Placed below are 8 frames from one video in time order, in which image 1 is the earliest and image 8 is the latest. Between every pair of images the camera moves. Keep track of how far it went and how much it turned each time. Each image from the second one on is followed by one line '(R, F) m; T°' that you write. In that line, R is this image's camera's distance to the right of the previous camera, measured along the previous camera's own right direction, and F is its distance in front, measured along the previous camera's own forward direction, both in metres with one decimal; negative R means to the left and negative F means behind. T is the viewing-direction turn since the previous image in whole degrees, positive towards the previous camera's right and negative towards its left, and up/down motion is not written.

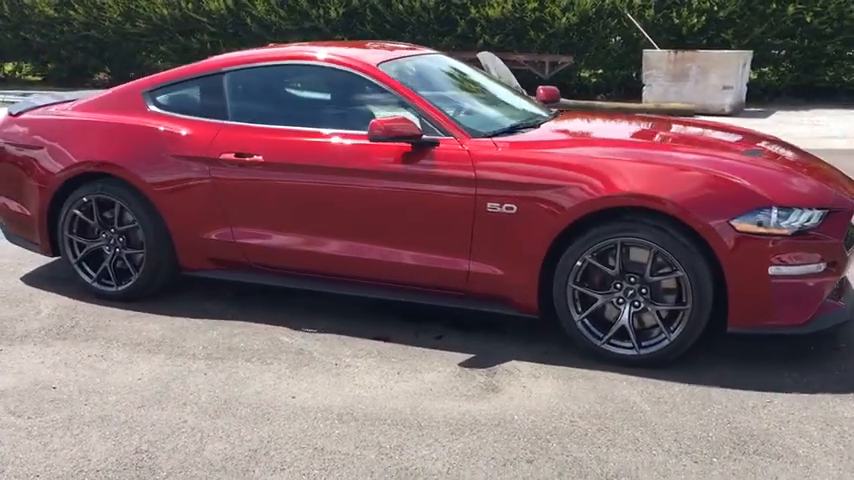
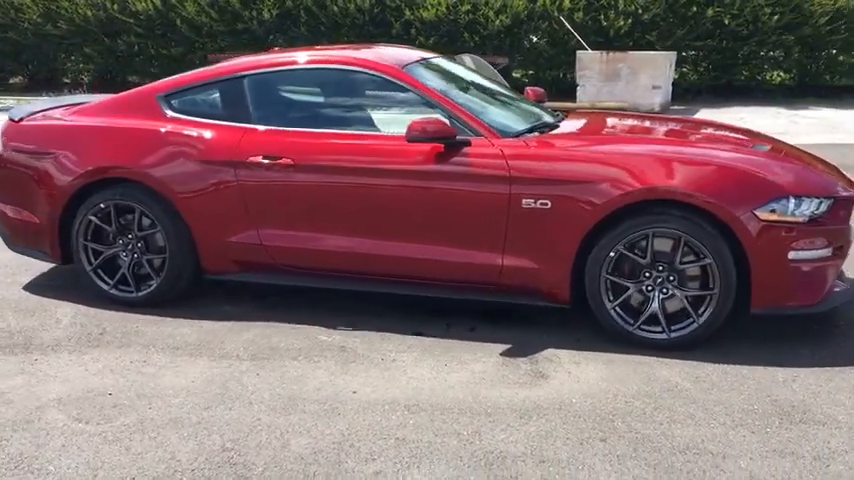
(-0.7, -0.1) m; +6°
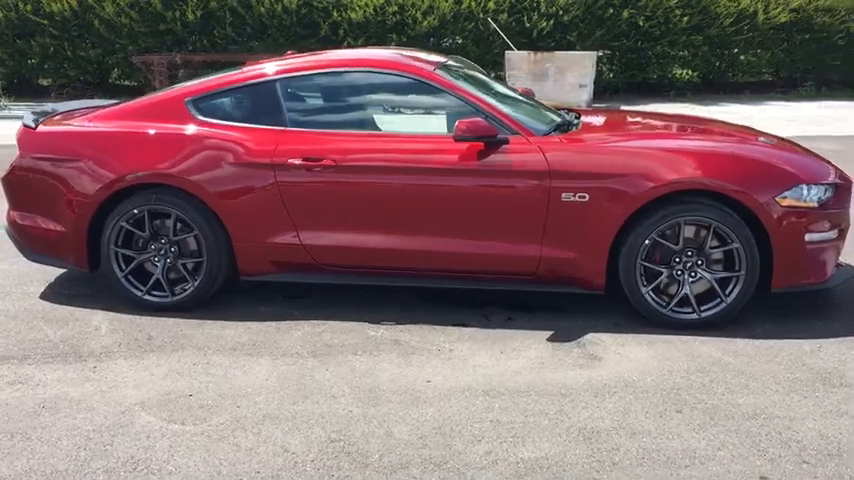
(-0.9, -0.1) m; +7°
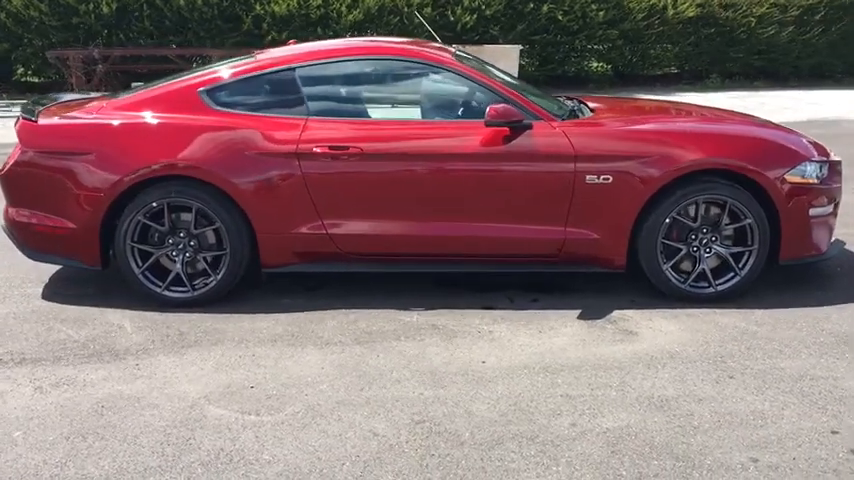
(-0.8, 0.0) m; +7°
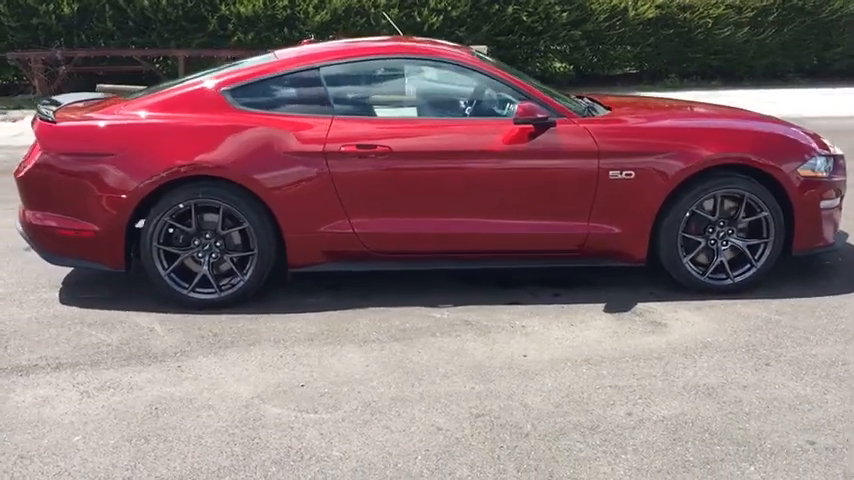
(-0.5, 0.0) m; +3°
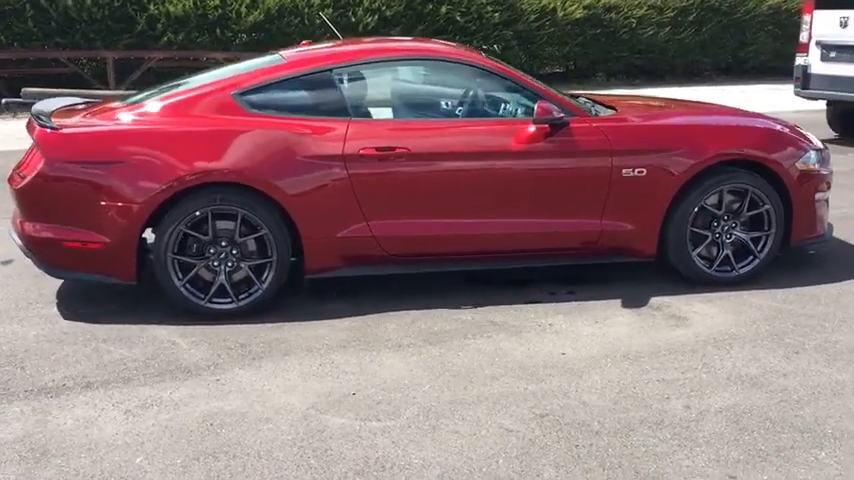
(-0.6, +0.1) m; +6°
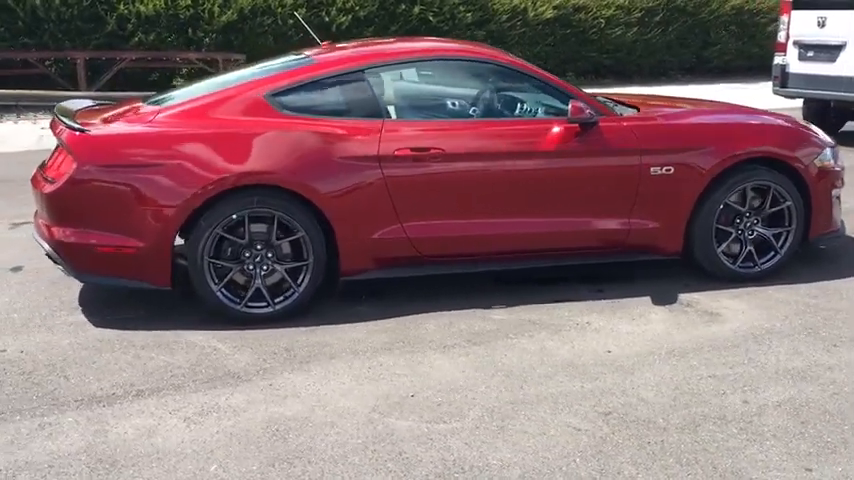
(-0.5, 0.0) m; +3°
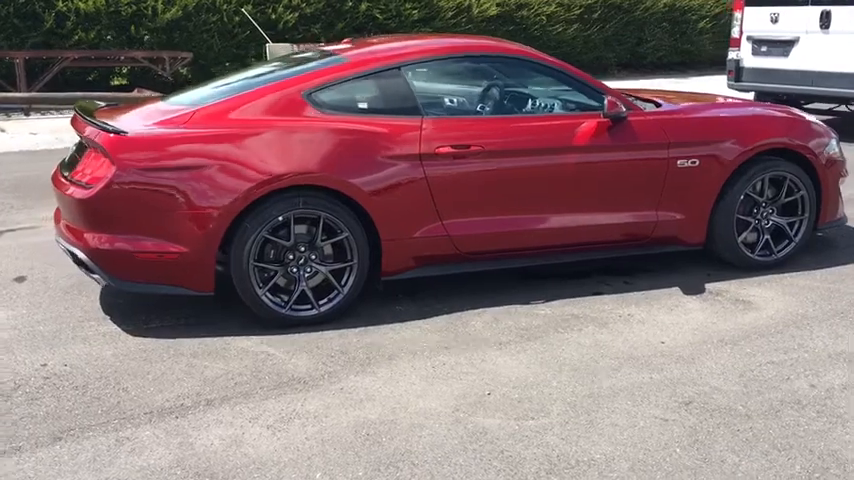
(-0.7, +0.1) m; +5°
